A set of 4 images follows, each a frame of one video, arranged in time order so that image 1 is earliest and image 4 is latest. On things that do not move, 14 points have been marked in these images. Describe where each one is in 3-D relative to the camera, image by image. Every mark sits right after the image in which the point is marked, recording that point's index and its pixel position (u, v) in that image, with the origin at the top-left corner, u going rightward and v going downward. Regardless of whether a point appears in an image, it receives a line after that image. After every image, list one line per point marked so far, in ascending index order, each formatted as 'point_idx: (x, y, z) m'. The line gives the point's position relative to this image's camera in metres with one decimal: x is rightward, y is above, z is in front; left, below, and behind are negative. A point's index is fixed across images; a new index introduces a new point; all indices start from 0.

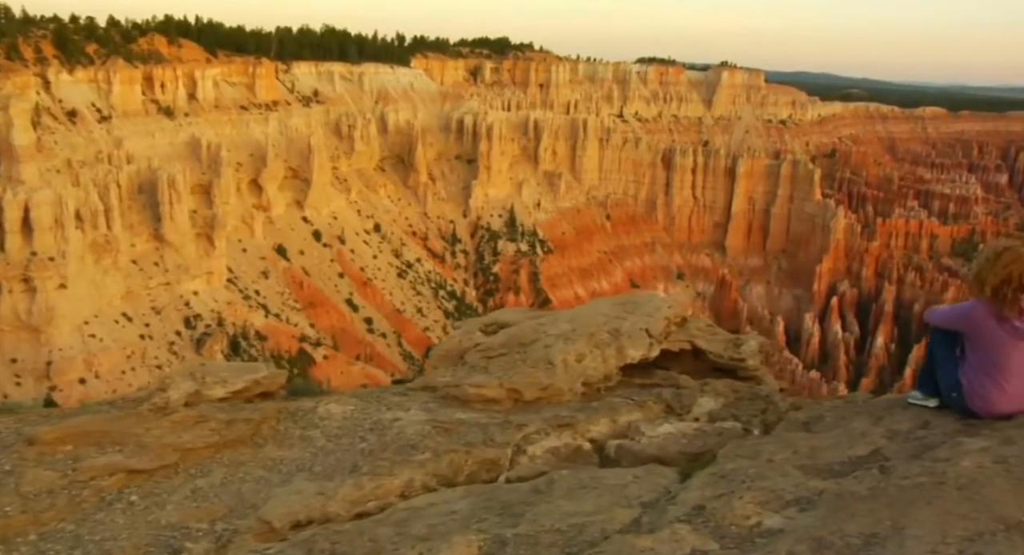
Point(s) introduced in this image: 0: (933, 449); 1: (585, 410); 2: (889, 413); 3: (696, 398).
0: (+2.7, -1.1, +5.0) m
1: (+0.7, -1.2, +7.0) m
2: (+2.8, -1.0, +5.9) m
3: (+1.8, -1.2, +7.6) m
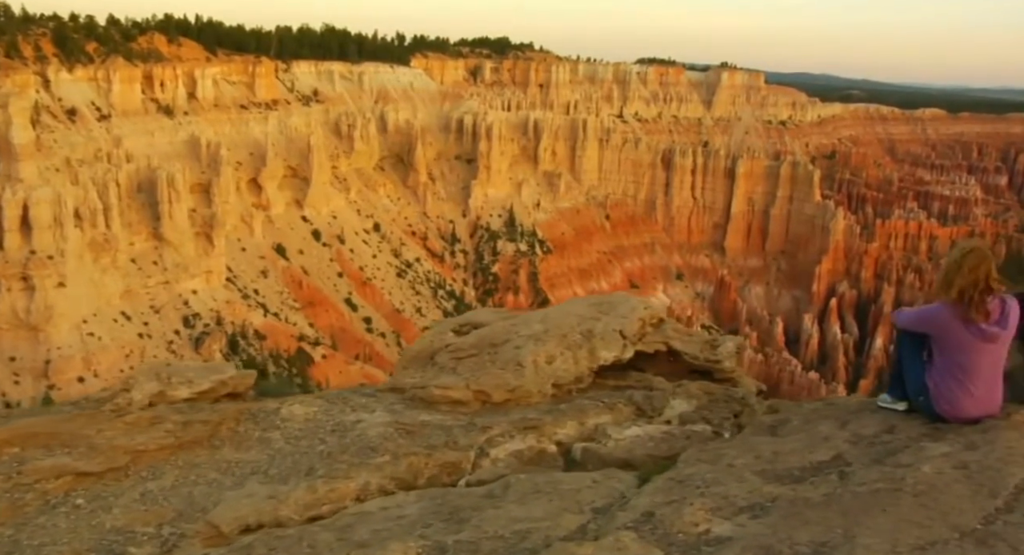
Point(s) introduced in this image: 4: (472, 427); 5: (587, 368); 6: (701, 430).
0: (+2.4, -1.1, +4.8) m
1: (+0.4, -1.2, +6.9) m
2: (+2.6, -1.0, +5.8) m
3: (+1.5, -1.2, +7.5) m
4: (-0.3, -1.3, +6.5) m
5: (+0.7, -0.9, +7.7) m
6: (+1.6, -1.3, +6.6) m
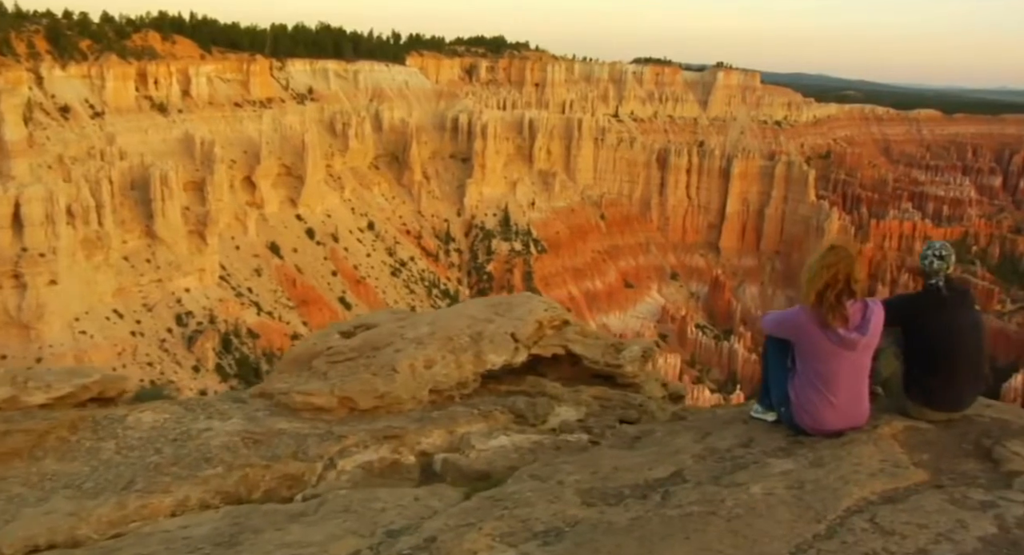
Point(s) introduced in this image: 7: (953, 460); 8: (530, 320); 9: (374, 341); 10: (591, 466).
0: (+1.3, -1.1, +4.4) m
1: (-0.7, -1.2, +6.5) m
2: (+1.4, -1.0, +5.4) m
3: (+0.4, -1.2, +7.1) m
4: (-1.4, -1.2, +6.1) m
5: (-0.4, -0.9, +7.3) m
6: (+0.5, -1.3, +6.2) m
7: (+2.7, -1.1, +4.7) m
8: (+0.2, -0.4, +7.9) m
9: (-1.3, -0.6, +7.5) m
10: (+0.5, -1.2, +4.8) m
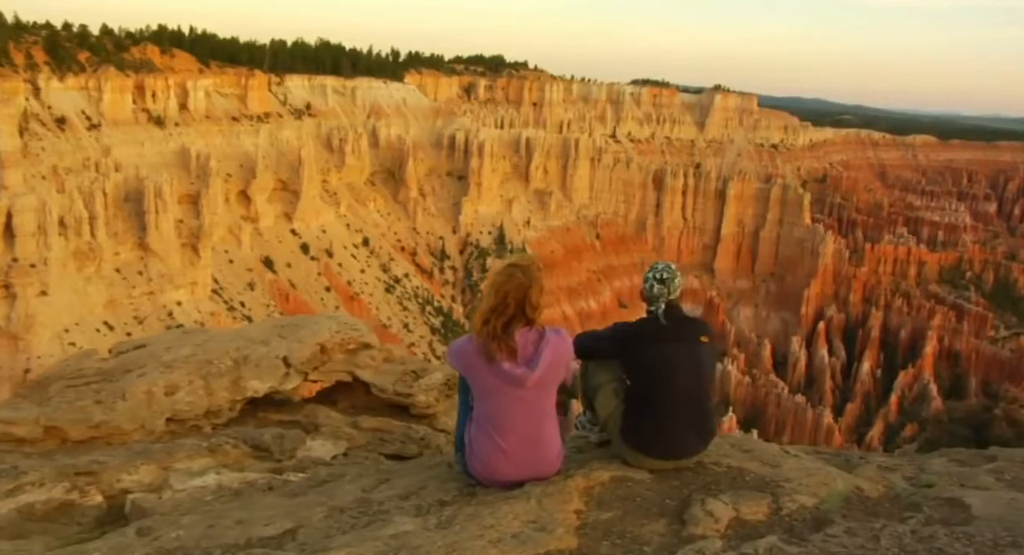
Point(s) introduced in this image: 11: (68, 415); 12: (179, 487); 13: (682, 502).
0: (-0.8, -1.2, +3.7) m
1: (-2.8, -1.3, +5.8) m
2: (-0.6, -1.2, +4.7) m
3: (-1.7, -1.3, +6.3) m
4: (-3.5, -1.3, +5.4) m
5: (-2.4, -1.0, +6.6) m
6: (-1.5, -1.4, +5.5) m
7: (+0.6, -1.2, +4.0) m
8: (-1.8, -0.6, +7.2) m
9: (-3.3, -0.7, +6.8) m
10: (-1.5, -1.3, +4.1) m
11: (-3.4, -1.0, +6.0) m
12: (-2.3, -1.4, +5.3) m
13: (+0.9, -1.2, +4.2) m
